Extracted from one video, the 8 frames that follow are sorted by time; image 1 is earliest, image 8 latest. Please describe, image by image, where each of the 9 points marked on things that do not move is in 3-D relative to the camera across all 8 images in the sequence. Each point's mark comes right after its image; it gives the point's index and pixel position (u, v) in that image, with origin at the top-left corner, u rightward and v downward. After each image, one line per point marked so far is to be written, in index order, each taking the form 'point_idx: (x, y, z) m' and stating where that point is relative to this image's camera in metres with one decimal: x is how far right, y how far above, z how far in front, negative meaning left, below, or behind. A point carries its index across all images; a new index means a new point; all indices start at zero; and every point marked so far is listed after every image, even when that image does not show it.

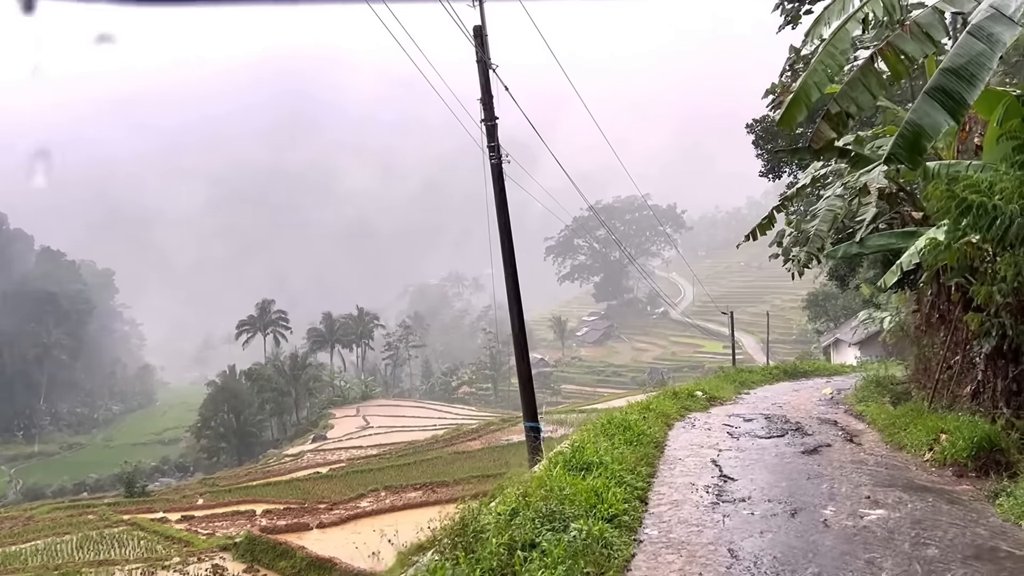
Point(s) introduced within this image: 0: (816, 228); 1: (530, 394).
0: (+2.2, +0.4, +6.6) m
1: (+0.1, -0.9, +7.9) m
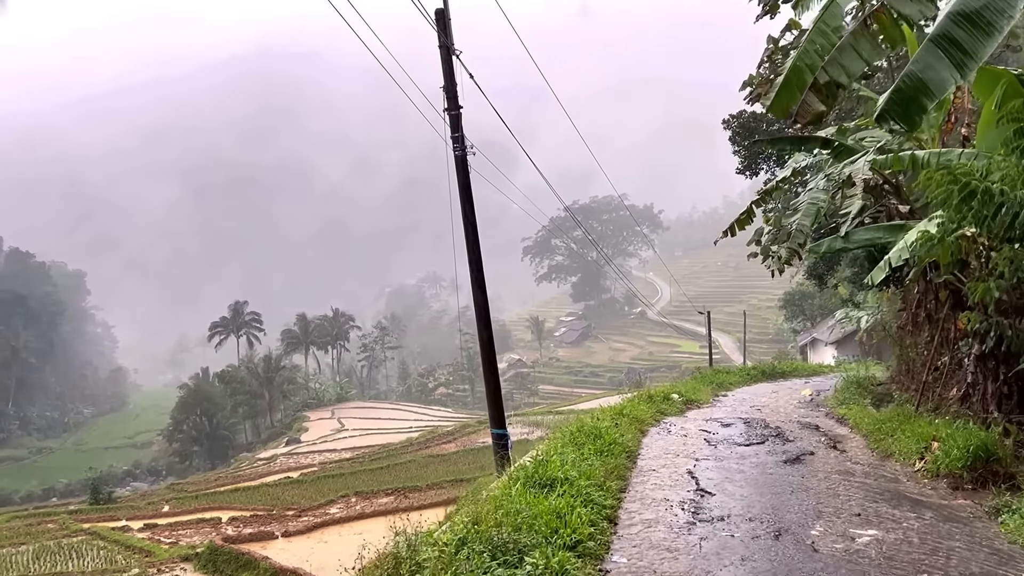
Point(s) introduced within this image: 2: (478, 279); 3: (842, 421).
0: (+2.0, +0.5, +6.2) m
1: (-0.1, -0.9, +7.5) m
2: (-0.3, +0.1, +7.4) m
3: (+3.1, -1.3, +8.4) m
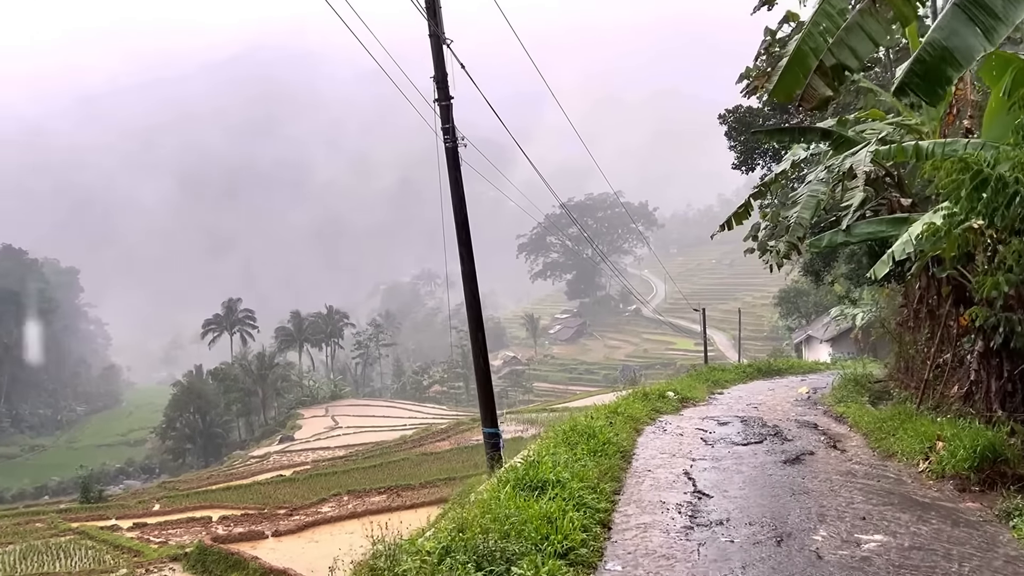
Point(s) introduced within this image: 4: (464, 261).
0: (+1.9, +0.5, +6.0) m
1: (-0.2, -0.8, +7.3) m
2: (-0.4, +0.2, +7.2) m
3: (+3.1, -1.2, +8.3) m
4: (-0.4, +0.2, +7.2) m
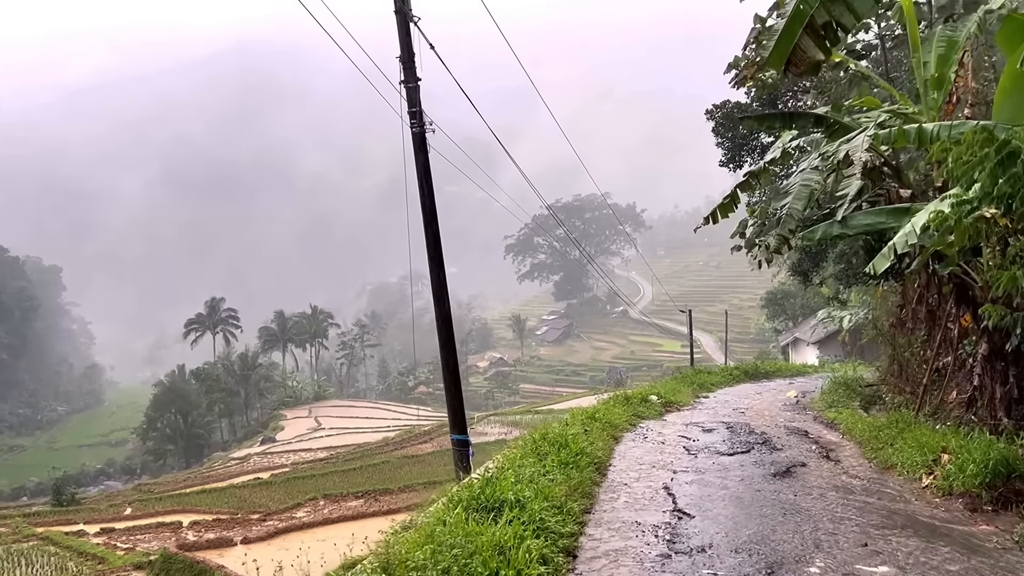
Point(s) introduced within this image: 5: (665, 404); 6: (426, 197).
0: (+1.7, +0.5, +5.6) m
1: (-0.4, -0.8, +6.8) m
2: (-0.6, +0.2, +6.7) m
3: (+2.8, -1.2, +7.8) m
4: (-0.6, +0.2, +6.7) m
5: (+1.7, -1.3, +9.8) m
6: (-0.6, +0.7, +6.7) m
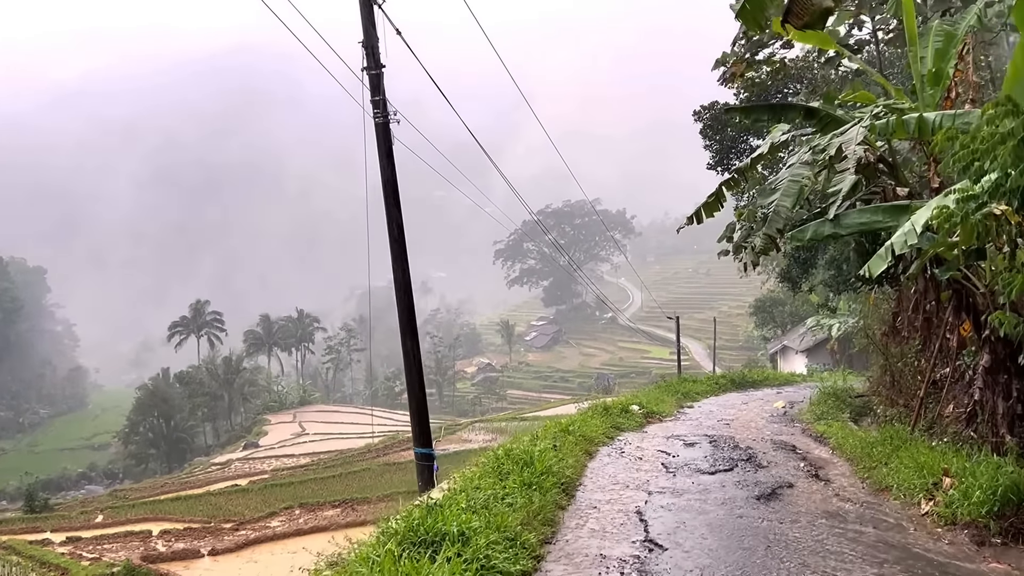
0: (+1.5, +0.5, +5.1) m
1: (-0.7, -0.8, +6.4) m
2: (-0.8, +0.2, +6.3) m
3: (+2.6, -1.3, +7.4) m
4: (-0.8, +0.2, +6.3) m
5: (+1.4, -1.3, +9.3) m
6: (-0.9, +0.7, +6.2) m
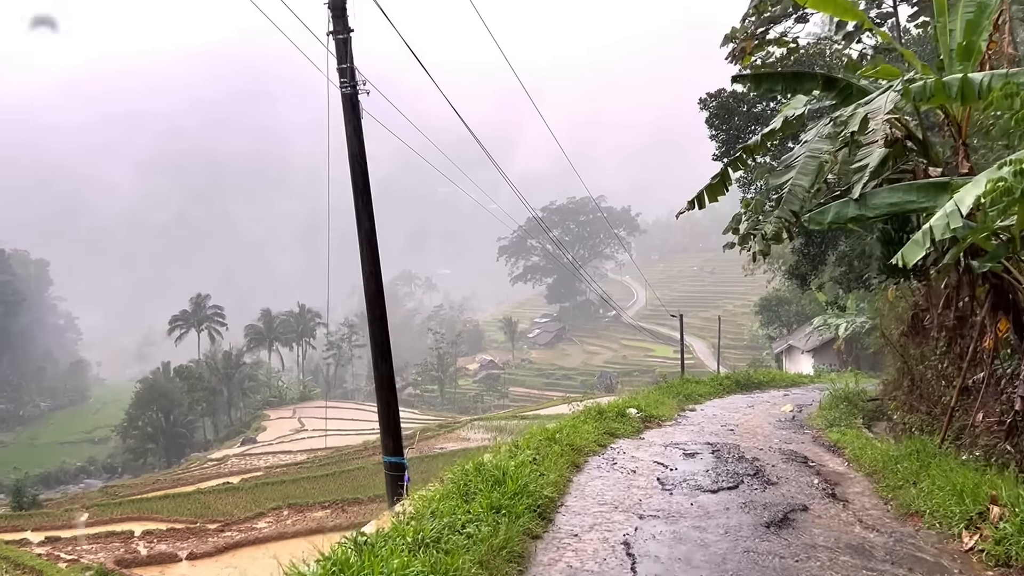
0: (+1.4, +0.5, +4.5) m
1: (-0.8, -0.8, +5.7) m
2: (-0.9, +0.3, +5.6) m
3: (+2.4, -1.2, +6.7) m
4: (-0.9, +0.3, +5.6) m
5: (+1.3, -1.3, +8.7) m
6: (-1.0, +0.7, +5.6) m
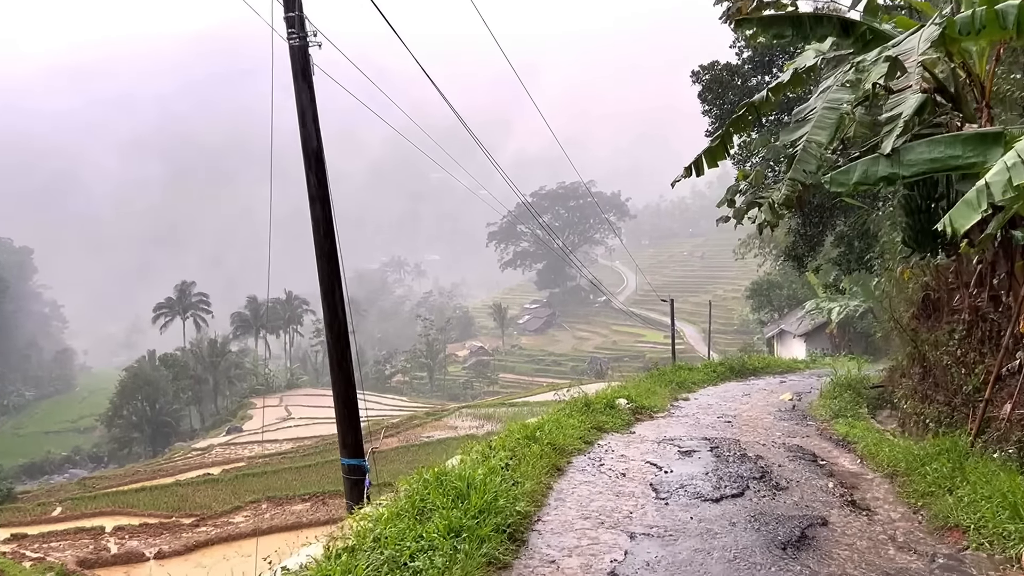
0: (+1.3, +0.6, +3.8) m
1: (-0.9, -0.7, +5.1) m
2: (-1.1, +0.4, +4.9) m
3: (+2.3, -1.1, +6.1) m
4: (-1.1, +0.4, +4.9) m
5: (+1.1, -1.1, +8.0) m
6: (-1.1, +0.8, +4.9) m
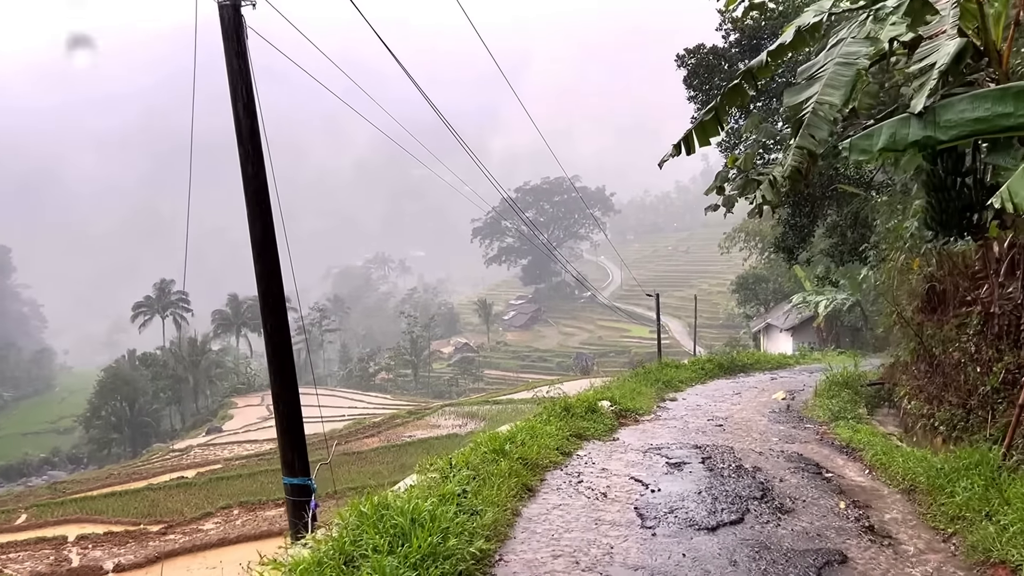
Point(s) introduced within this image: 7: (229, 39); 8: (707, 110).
0: (+1.1, +0.7, +3.2) m
1: (-1.1, -0.6, +4.4) m
2: (-1.2, +0.4, +4.3) m
3: (+2.1, -1.0, +5.6) m
4: (-1.3, +0.4, +4.3) m
5: (+0.9, -1.0, +7.4) m
6: (-1.3, +0.9, +4.3) m
7: (-1.4, +1.2, +4.3) m
8: (+1.0, +0.9, +4.7) m
